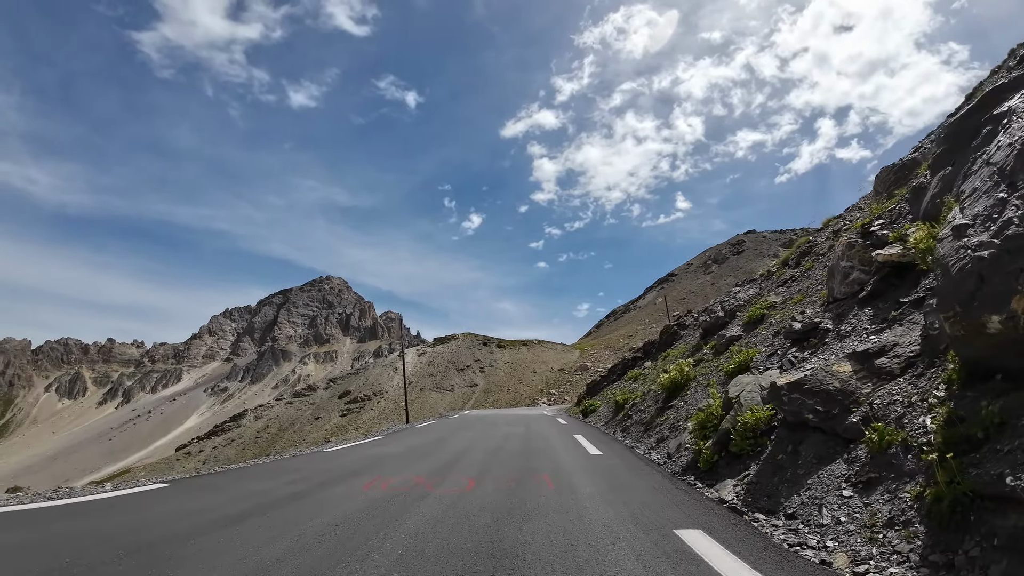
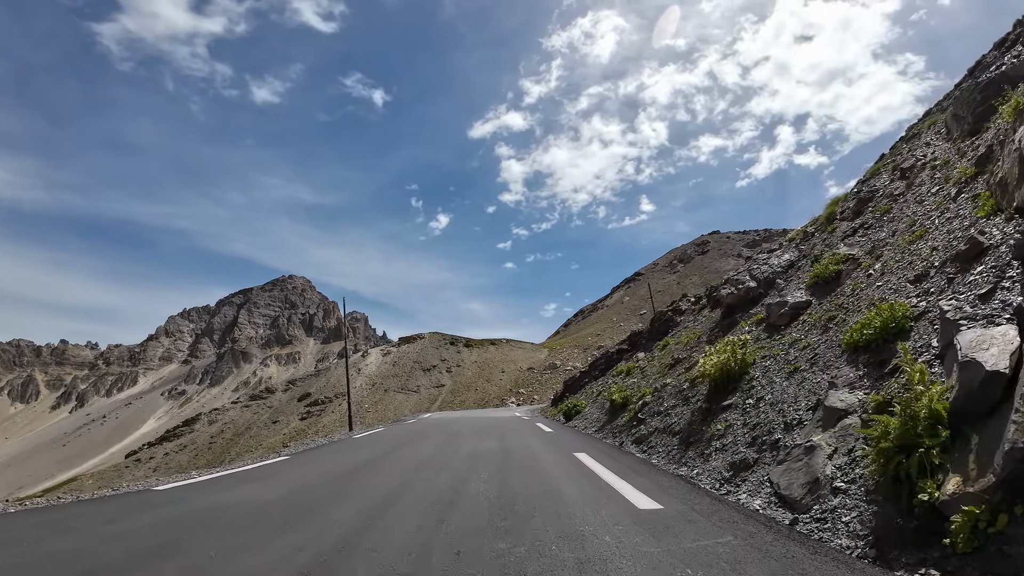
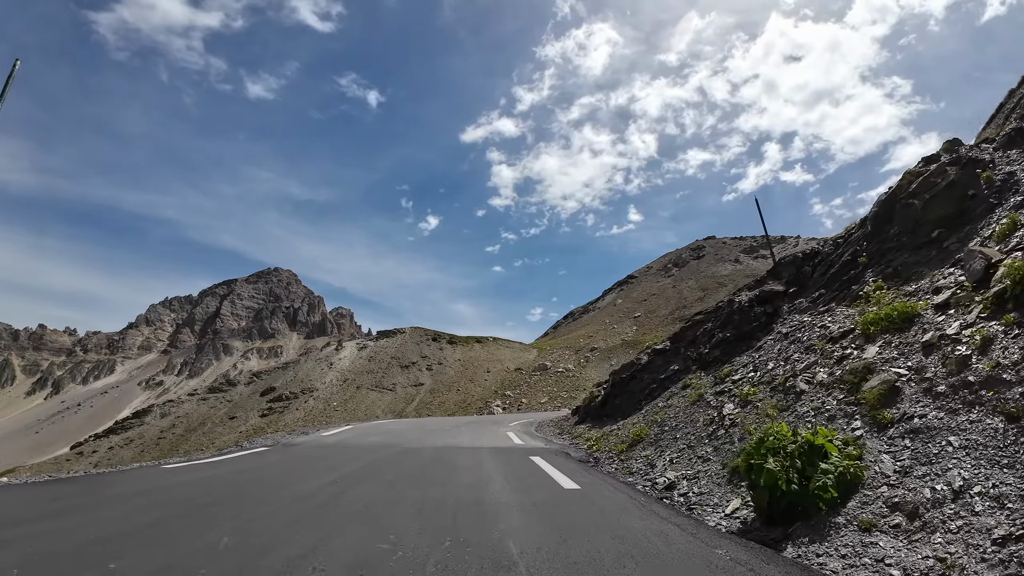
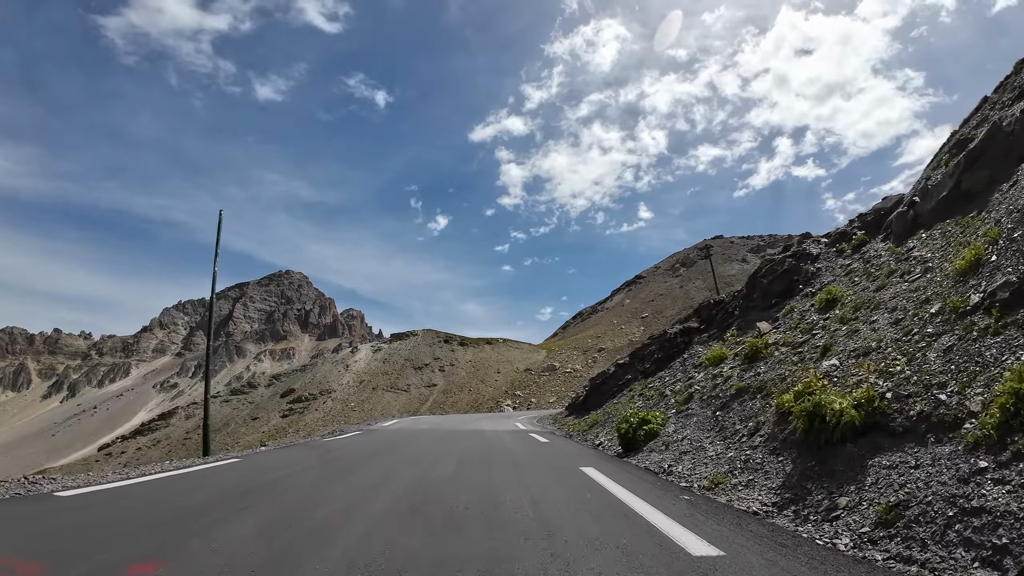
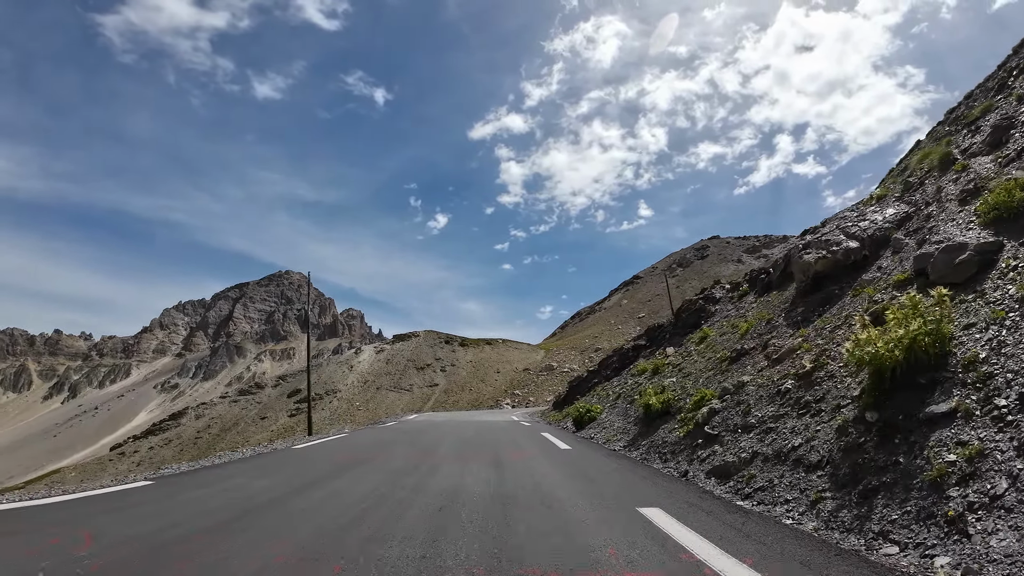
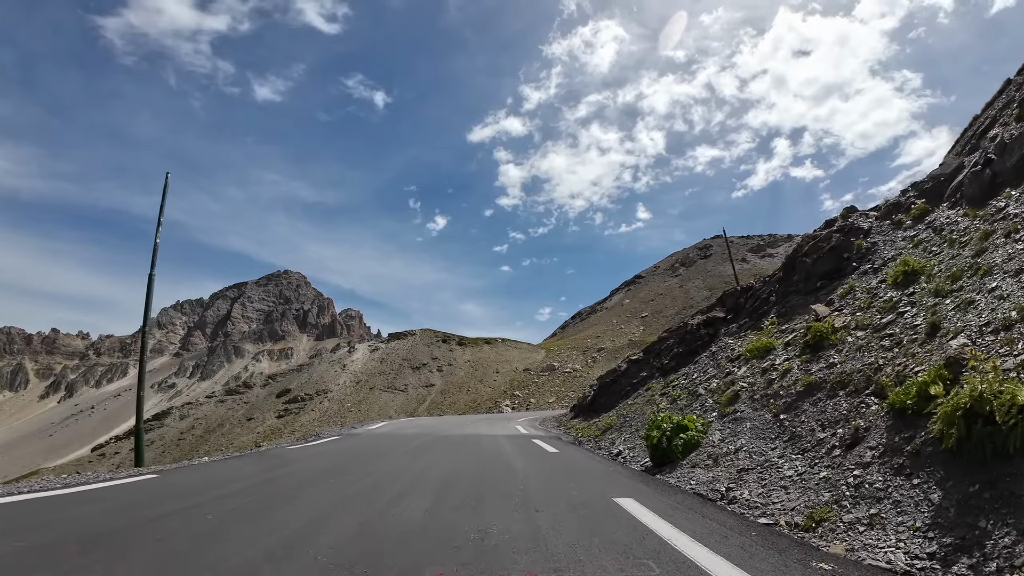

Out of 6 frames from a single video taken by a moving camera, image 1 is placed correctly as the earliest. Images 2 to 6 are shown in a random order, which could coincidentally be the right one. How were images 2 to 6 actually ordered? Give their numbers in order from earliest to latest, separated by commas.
2, 5, 4, 6, 3
